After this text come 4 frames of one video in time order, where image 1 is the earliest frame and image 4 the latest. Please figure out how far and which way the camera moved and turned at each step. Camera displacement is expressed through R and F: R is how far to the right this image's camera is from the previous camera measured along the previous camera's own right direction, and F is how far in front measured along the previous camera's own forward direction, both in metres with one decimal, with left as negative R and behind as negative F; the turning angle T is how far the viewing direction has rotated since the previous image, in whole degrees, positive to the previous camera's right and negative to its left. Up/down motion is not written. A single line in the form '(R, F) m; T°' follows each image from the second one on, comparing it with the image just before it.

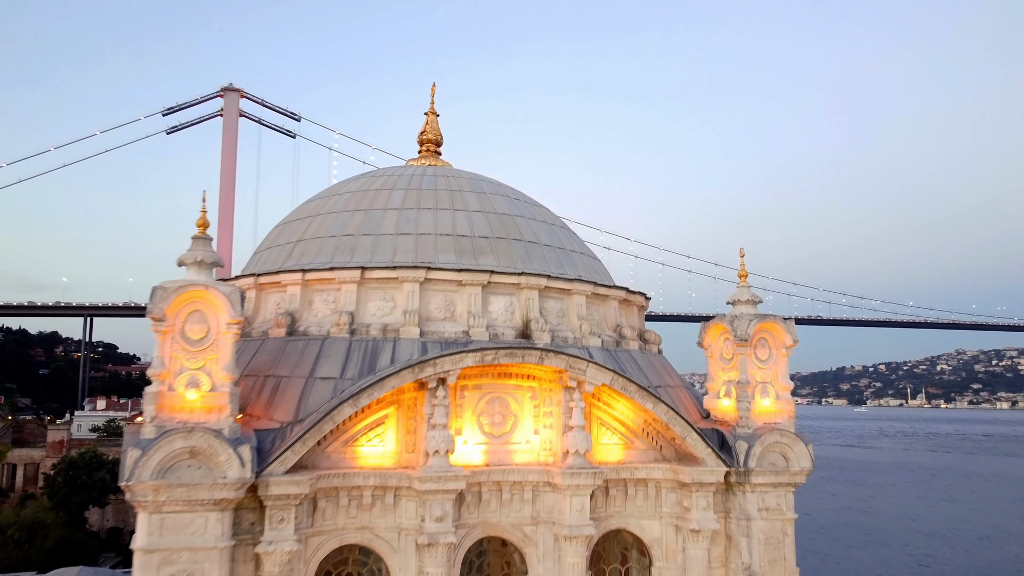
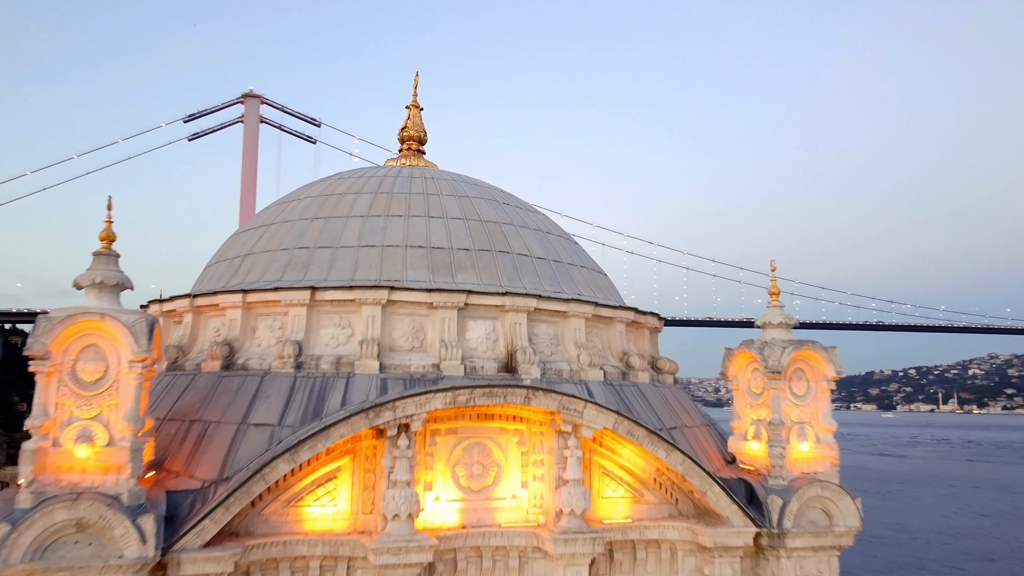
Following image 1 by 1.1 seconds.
(+0.7, +2.8) m; -2°
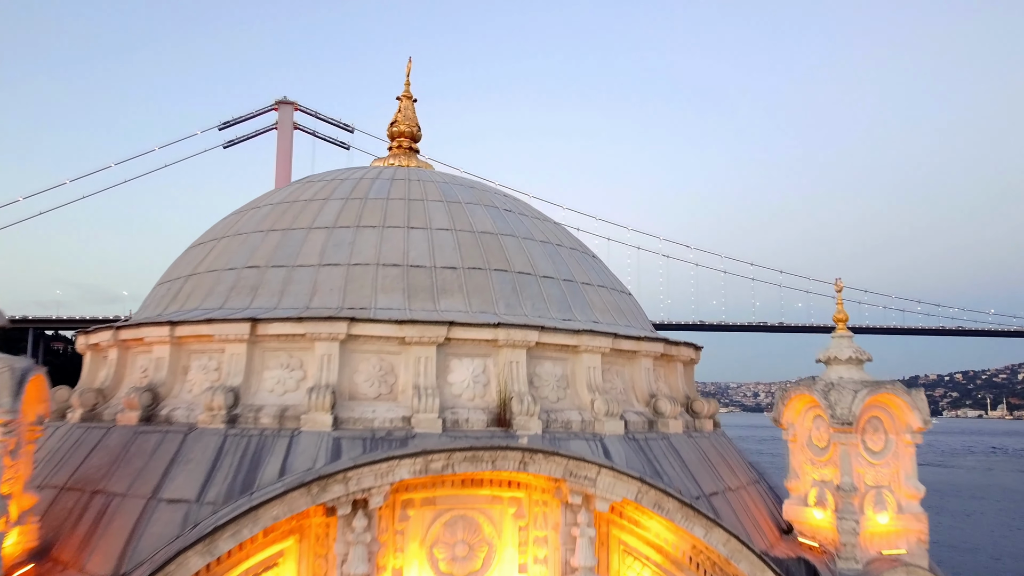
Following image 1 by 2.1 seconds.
(+0.5, +2.9) m; -2°
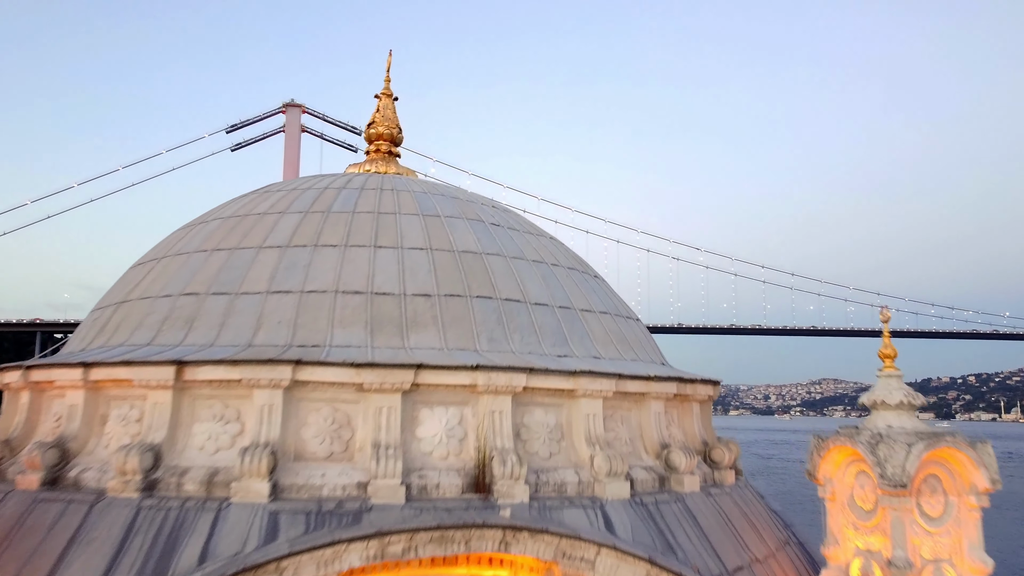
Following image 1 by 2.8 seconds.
(+0.3, +1.9) m; -1°
